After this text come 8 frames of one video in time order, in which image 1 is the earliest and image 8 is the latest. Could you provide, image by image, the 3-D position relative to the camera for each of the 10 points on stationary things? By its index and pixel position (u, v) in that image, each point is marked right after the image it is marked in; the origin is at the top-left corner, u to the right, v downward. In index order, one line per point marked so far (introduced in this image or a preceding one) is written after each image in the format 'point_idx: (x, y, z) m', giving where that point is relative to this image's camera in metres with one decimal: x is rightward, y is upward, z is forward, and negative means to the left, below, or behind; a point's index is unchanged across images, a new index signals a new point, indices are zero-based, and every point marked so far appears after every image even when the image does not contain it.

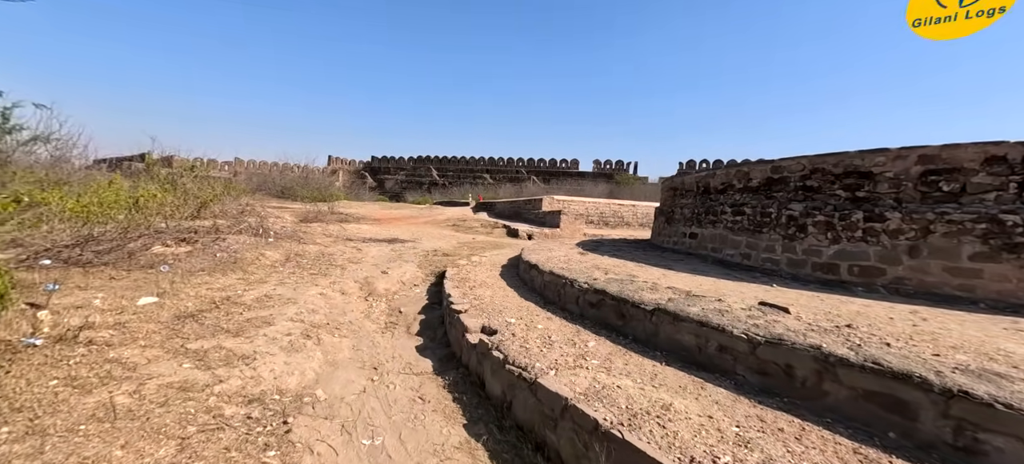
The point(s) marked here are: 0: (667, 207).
0: (+2.5, +0.4, +6.0) m
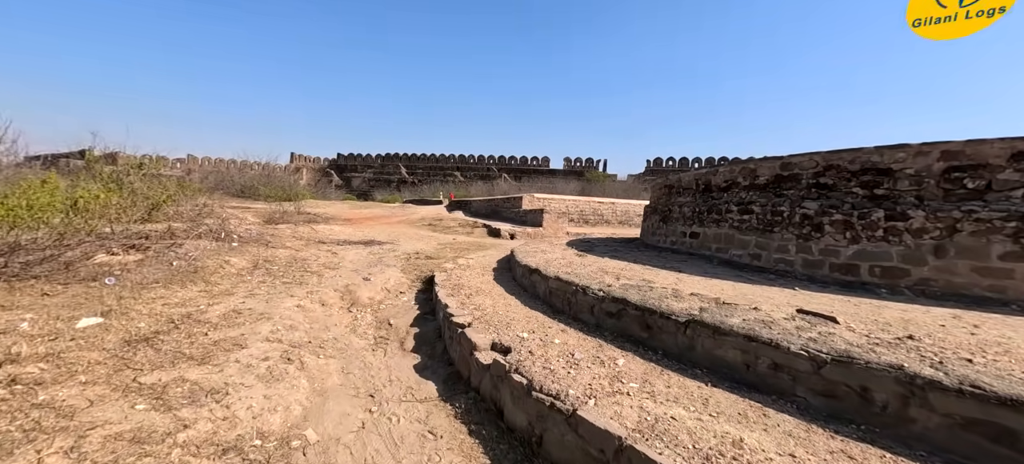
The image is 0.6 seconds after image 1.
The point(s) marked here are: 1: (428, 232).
0: (+2.3, +0.4, +5.8) m
1: (-2.7, 0.0, +11.5) m
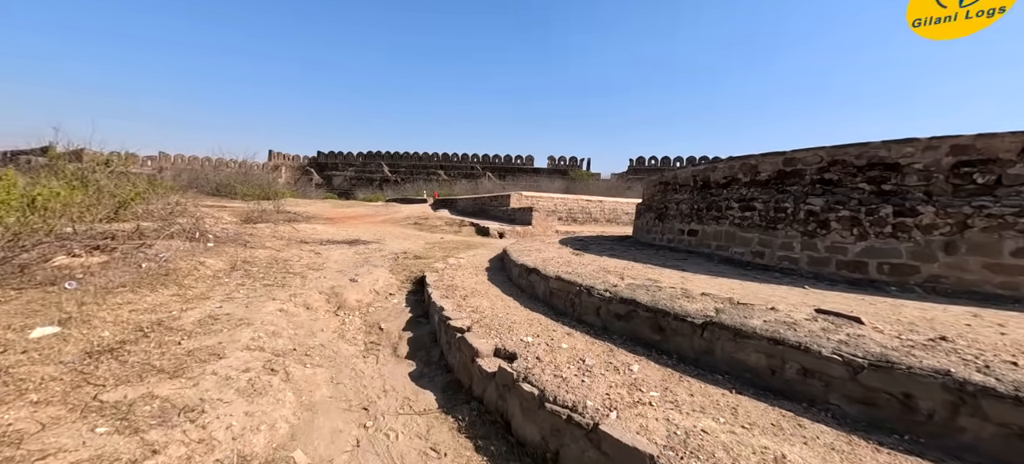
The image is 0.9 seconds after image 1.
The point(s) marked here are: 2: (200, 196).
0: (+2.2, +0.5, +5.8) m
1: (-3.0, 0.0, +11.2) m
2: (-12.5, +1.5, +14.7) m
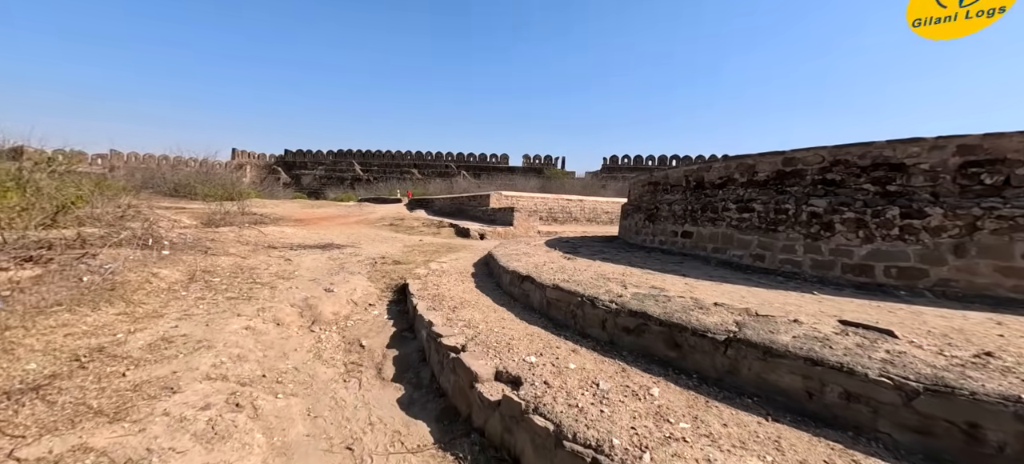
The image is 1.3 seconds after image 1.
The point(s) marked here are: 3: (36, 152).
0: (+2.0, +0.4, +5.6) m
1: (-3.6, 0.0, +10.8) m
2: (-13.2, +1.3, +13.6) m
3: (-7.4, +1.2, +5.6) m
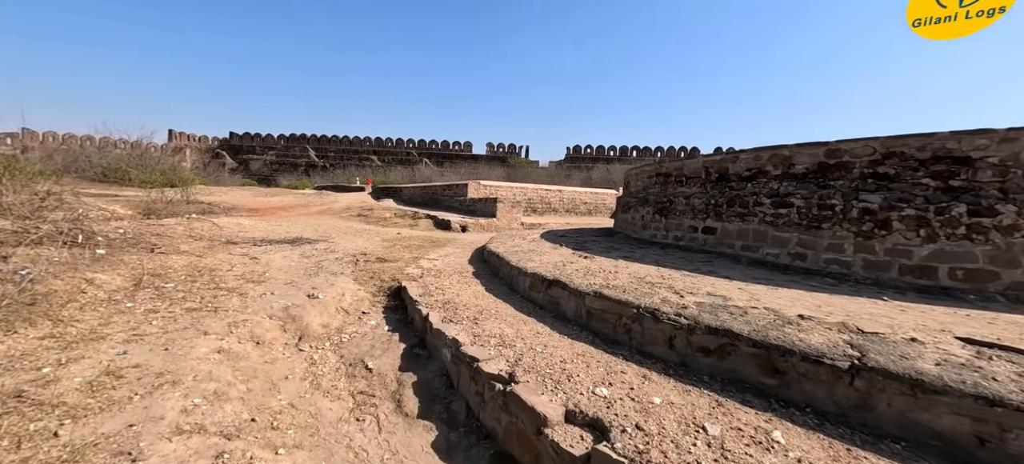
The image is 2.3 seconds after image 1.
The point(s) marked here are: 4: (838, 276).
0: (+2.1, +0.5, +5.4) m
1: (-4.0, +0.2, +10.0) m
2: (-13.9, +1.6, +11.8) m
3: (-7.3, +1.2, +4.5) m
4: (+2.7, -0.4, +3.1) m
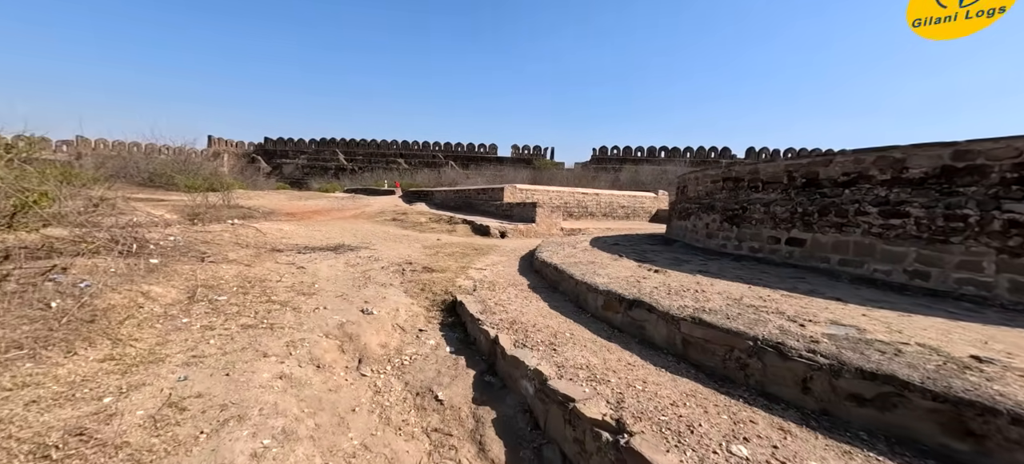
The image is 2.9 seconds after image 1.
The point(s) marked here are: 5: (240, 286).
0: (+2.8, +0.4, +4.9) m
1: (-3.0, +0.1, +9.9) m
2: (-12.8, +1.4, +12.3) m
3: (-6.6, +1.1, +4.6) m
4: (+3.3, -0.5, +2.6) m
5: (-3.1, -0.6, +4.3) m
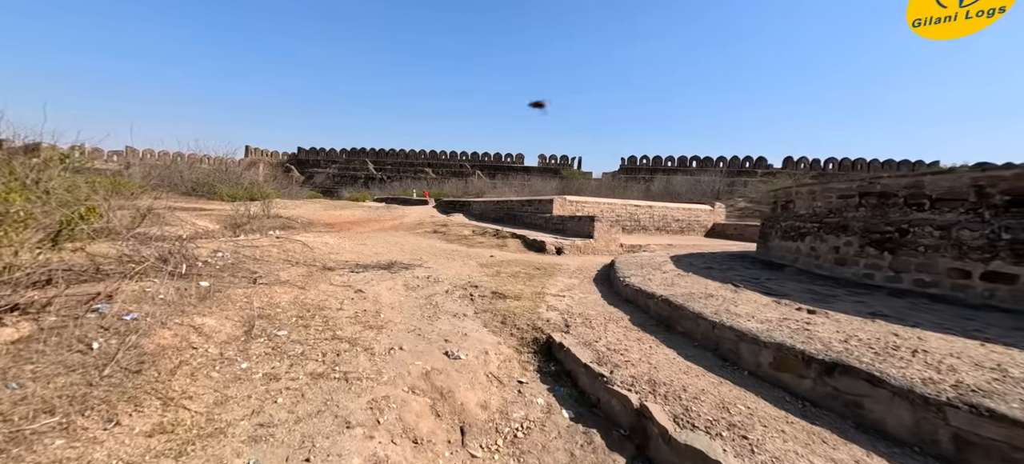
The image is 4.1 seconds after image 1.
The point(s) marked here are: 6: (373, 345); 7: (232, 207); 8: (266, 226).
0: (+3.8, +0.1, +4.1) m
1: (-1.7, -0.3, +9.3) m
2: (-11.3, +1.1, +12.4) m
3: (-5.6, +0.9, +4.3) m
4: (+4.1, -0.7, +1.7) m
5: (-2.1, -0.9, +3.7) m
6: (-1.2, -1.0, +3.2) m
7: (-9.3, +0.8, +12.5) m
8: (-7.2, +0.2, +11.0) m
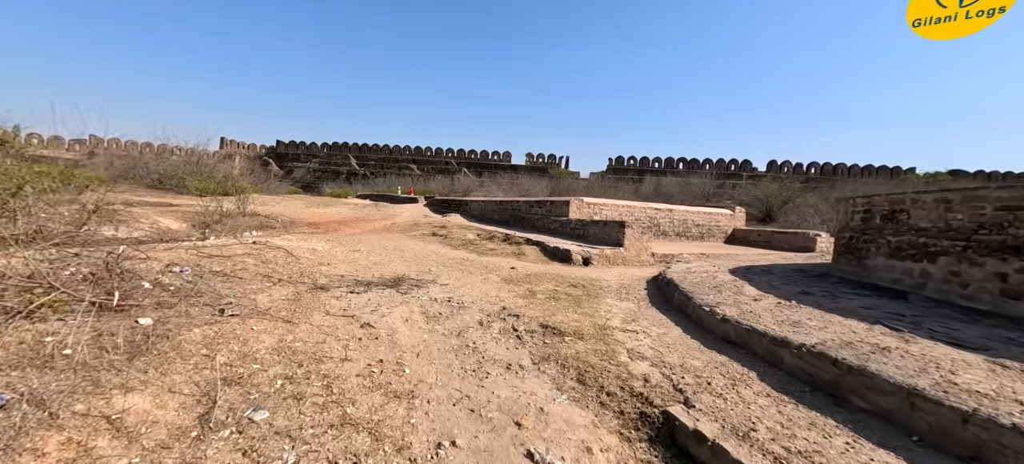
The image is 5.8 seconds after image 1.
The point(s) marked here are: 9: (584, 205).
0: (+4.4, -0.1, +3.1) m
1: (-1.3, -0.4, +8.1) m
2: (-11.0, +1.1, +10.8) m
3: (-5.0, +0.8, +2.9) m
4: (+4.8, -0.9, +0.8) m
5: (-1.5, -1.0, +2.5) m
6: (-0.6, -1.1, +2.0) m
7: (-9.0, +0.8, +10.9) m
8: (-6.9, +0.1, +9.5) m
9: (+2.0, +0.7, +9.8) m
